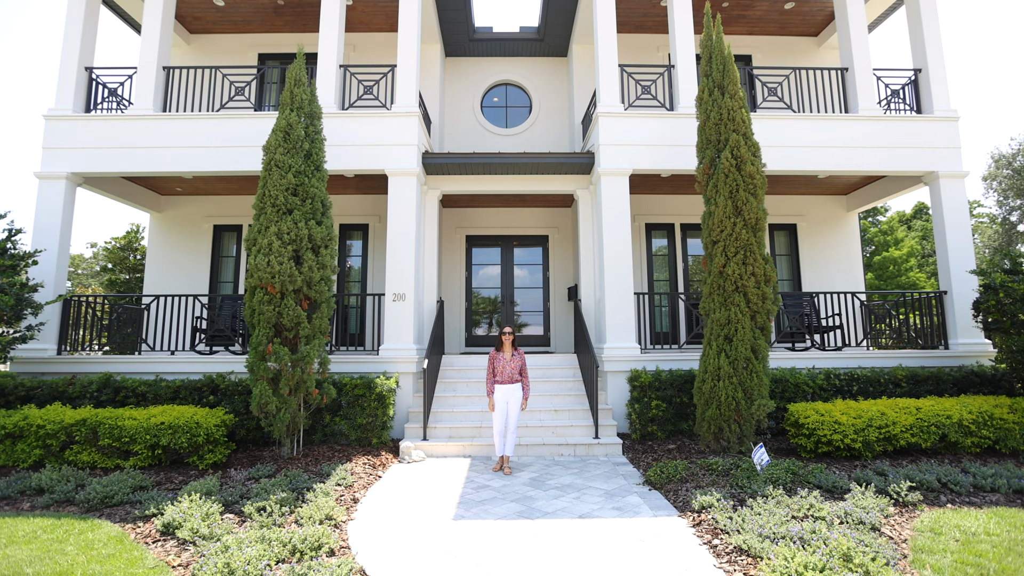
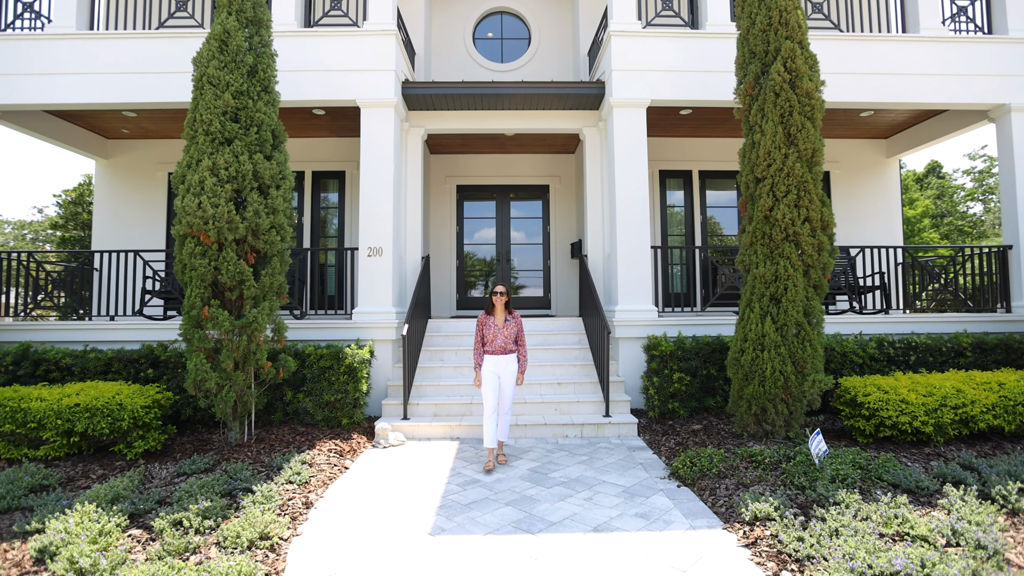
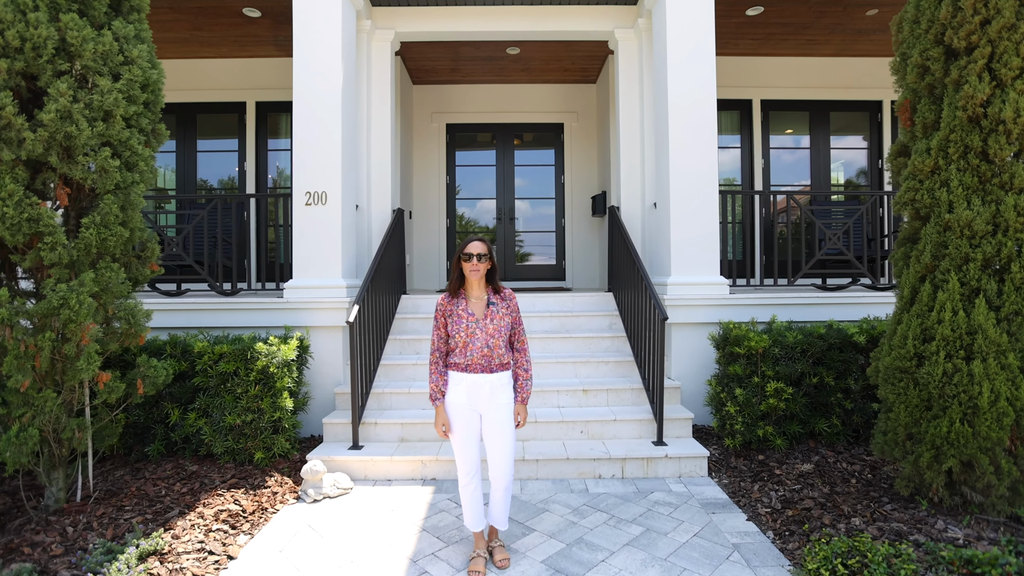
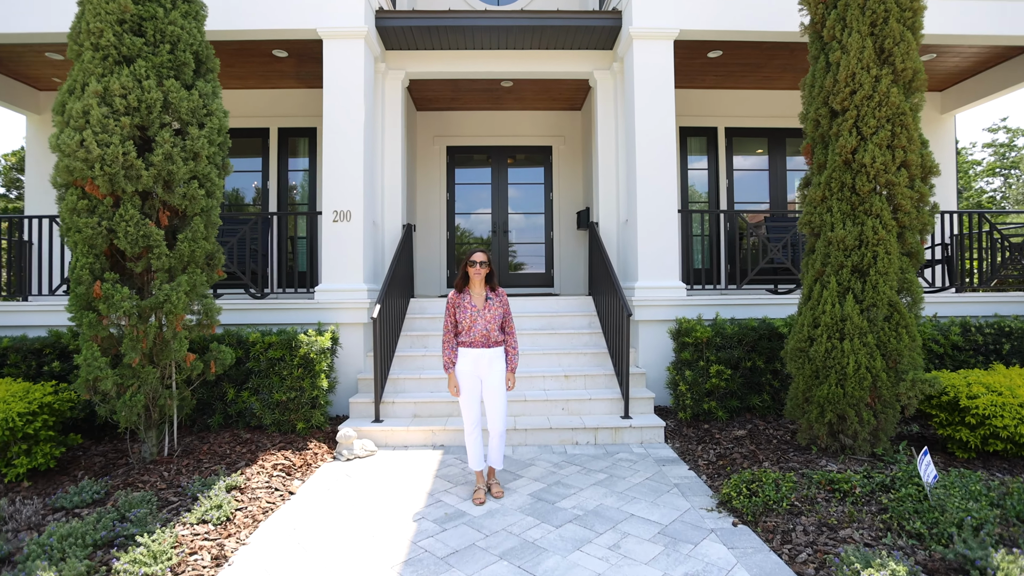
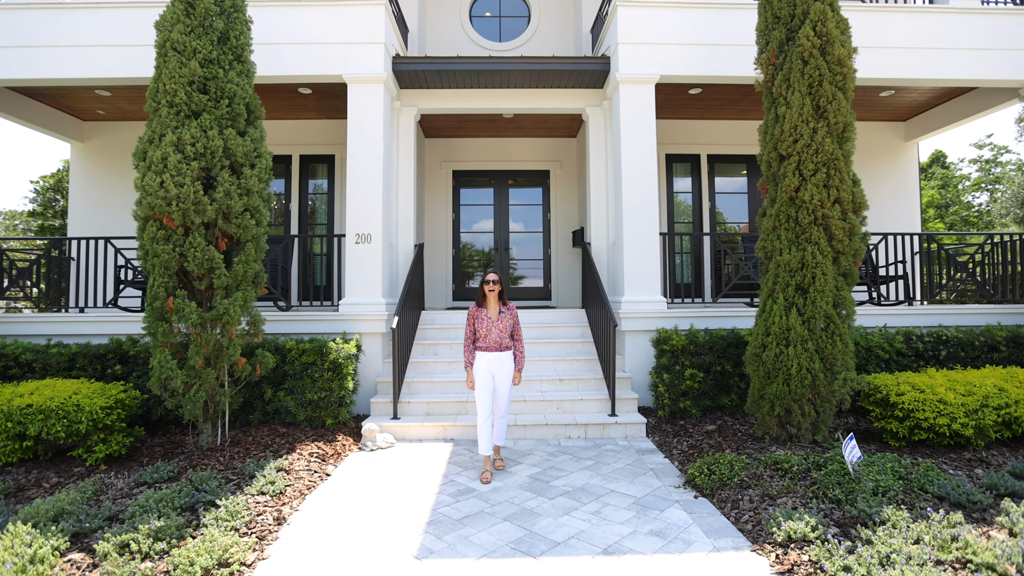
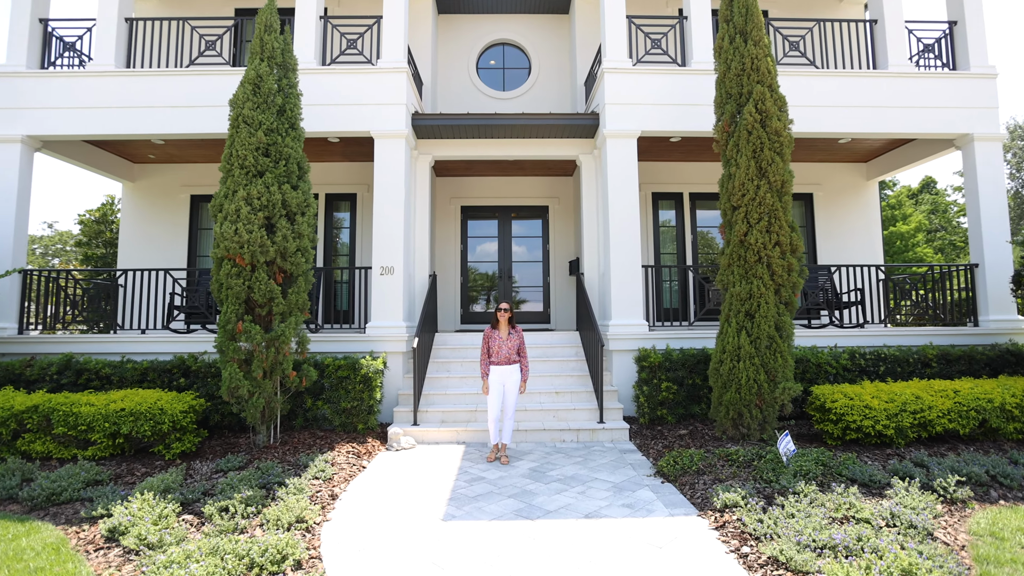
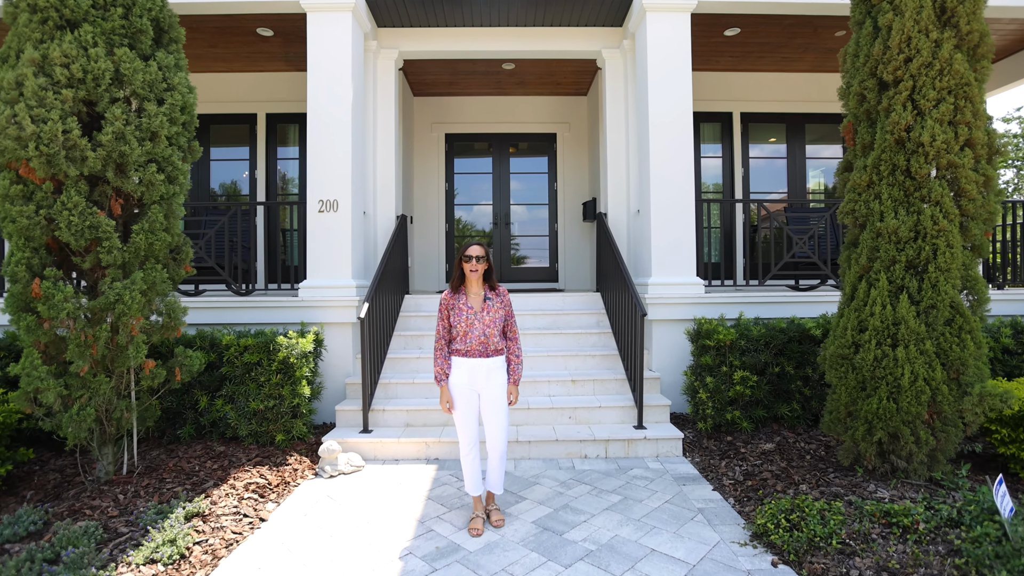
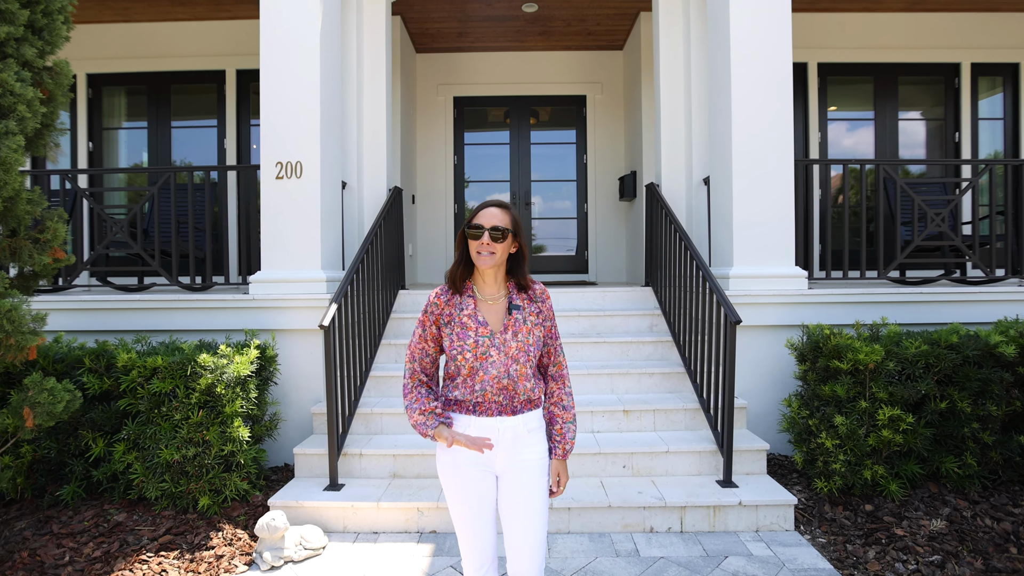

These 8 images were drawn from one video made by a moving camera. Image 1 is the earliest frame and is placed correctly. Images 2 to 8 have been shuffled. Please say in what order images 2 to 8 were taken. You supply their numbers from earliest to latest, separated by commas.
6, 2, 5, 4, 7, 3, 8
